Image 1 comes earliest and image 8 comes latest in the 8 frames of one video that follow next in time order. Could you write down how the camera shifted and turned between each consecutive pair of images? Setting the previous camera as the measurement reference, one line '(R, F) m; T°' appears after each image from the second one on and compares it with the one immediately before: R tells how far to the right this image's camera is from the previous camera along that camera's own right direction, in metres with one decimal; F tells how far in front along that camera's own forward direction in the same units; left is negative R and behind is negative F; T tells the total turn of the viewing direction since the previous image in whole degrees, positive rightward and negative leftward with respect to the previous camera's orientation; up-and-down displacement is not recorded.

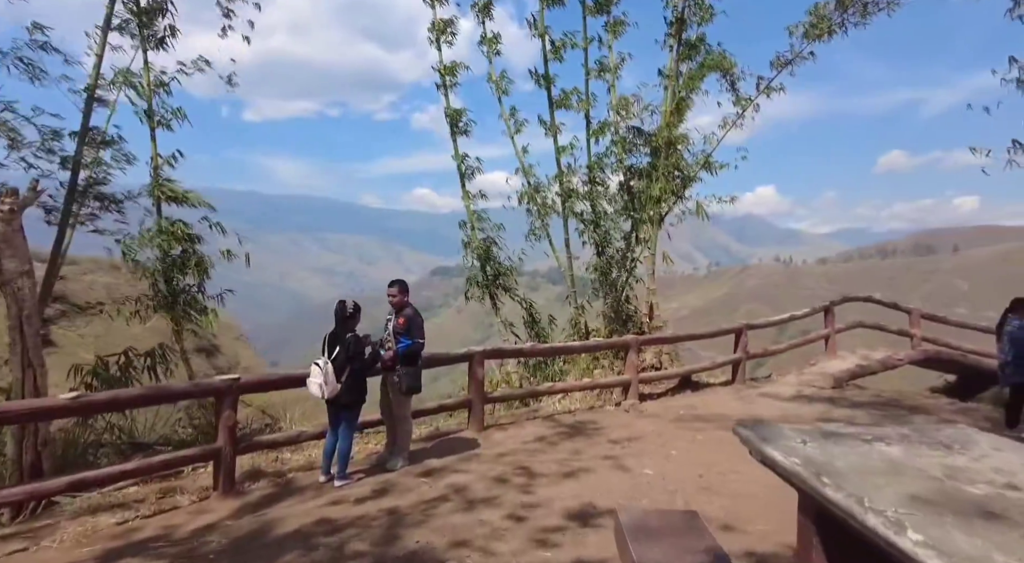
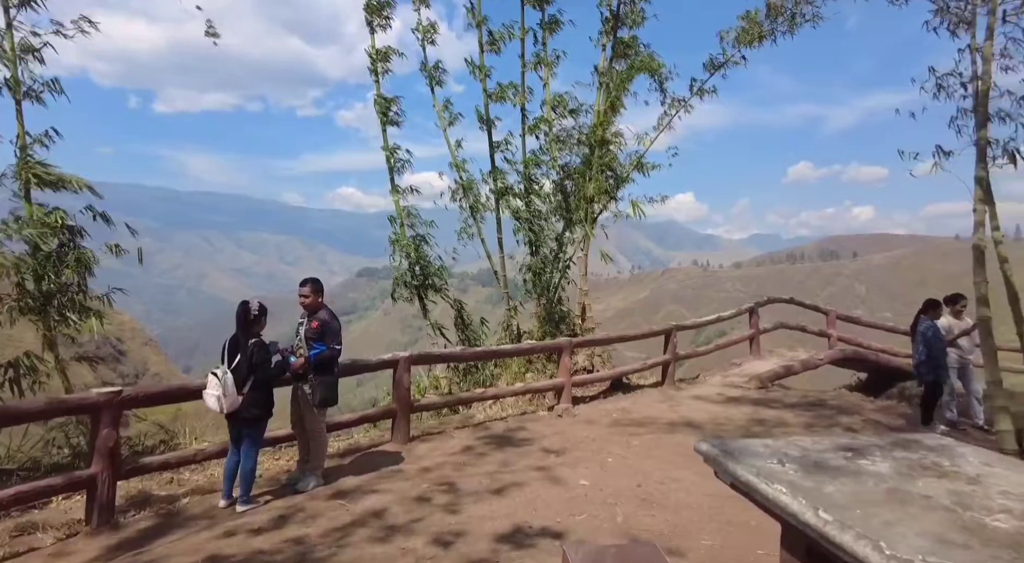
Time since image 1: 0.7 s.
(0.0, +0.4) m; +6°
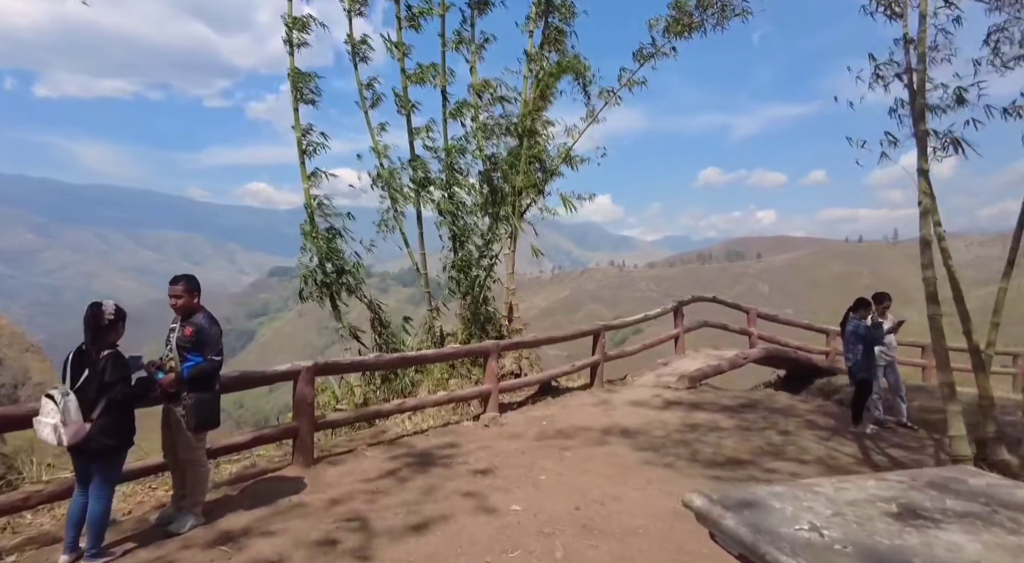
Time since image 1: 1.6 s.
(0.0, +0.6) m; +7°
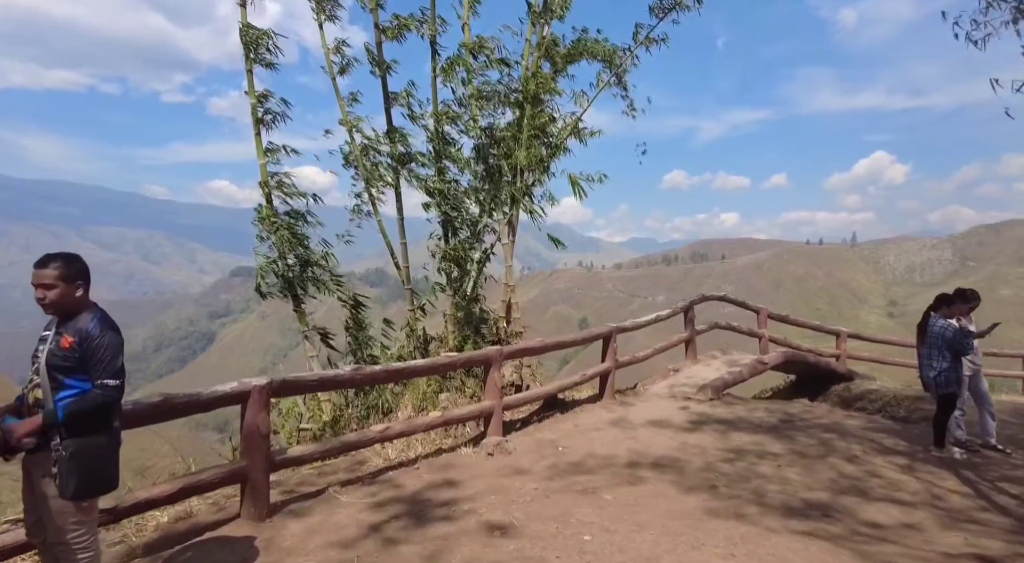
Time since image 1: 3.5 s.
(-0.4, +1.3) m; +3°
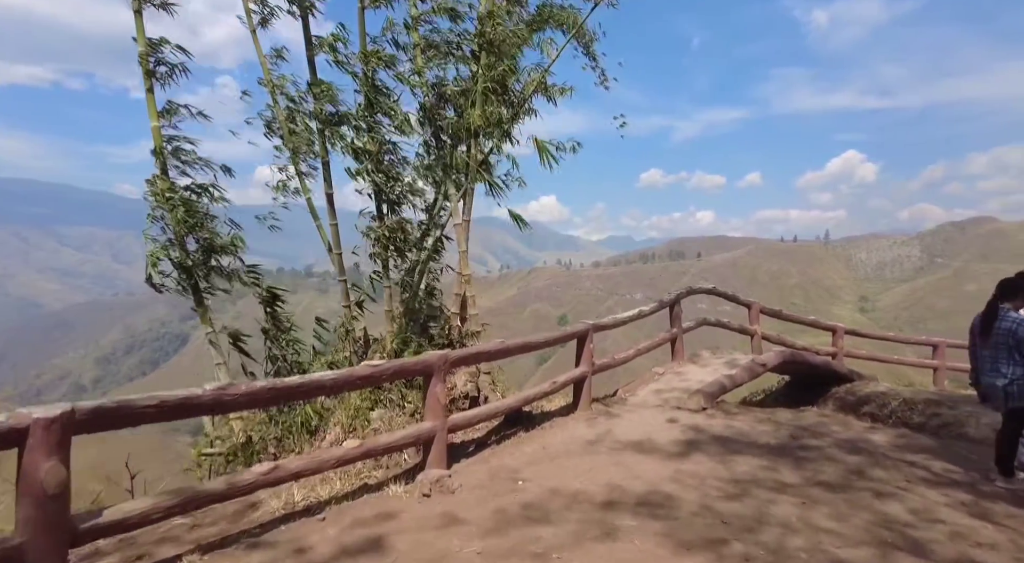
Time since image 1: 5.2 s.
(+0.2, +1.3) m; +2°
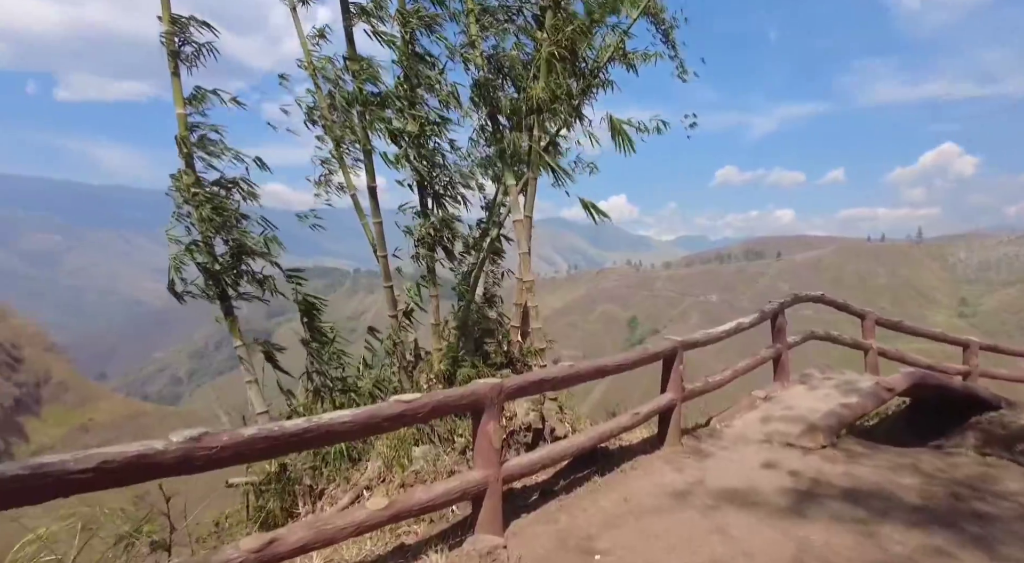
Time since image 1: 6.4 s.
(0.0, +1.0) m; -6°
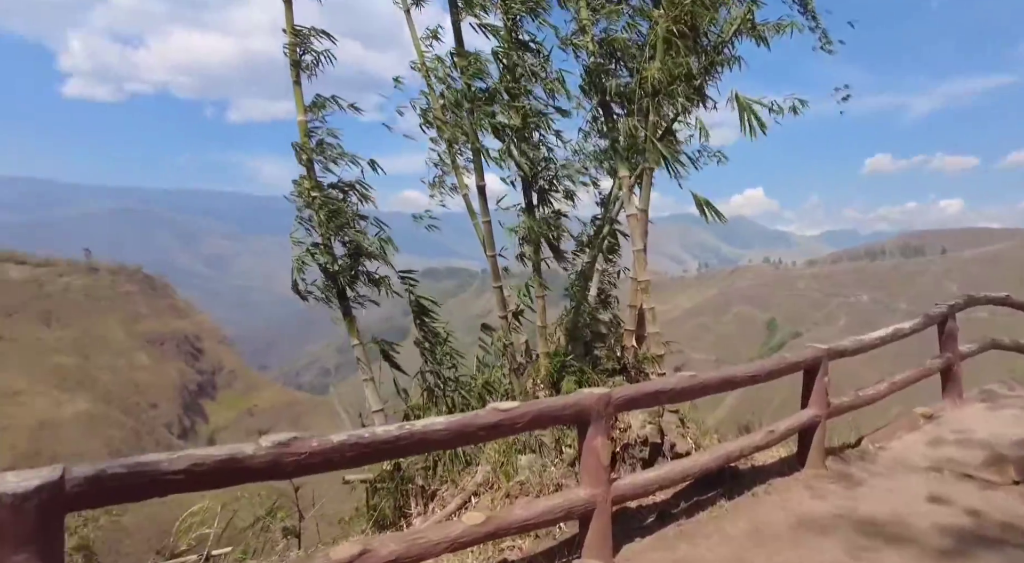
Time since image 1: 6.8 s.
(+0.1, +0.3) m; -11°
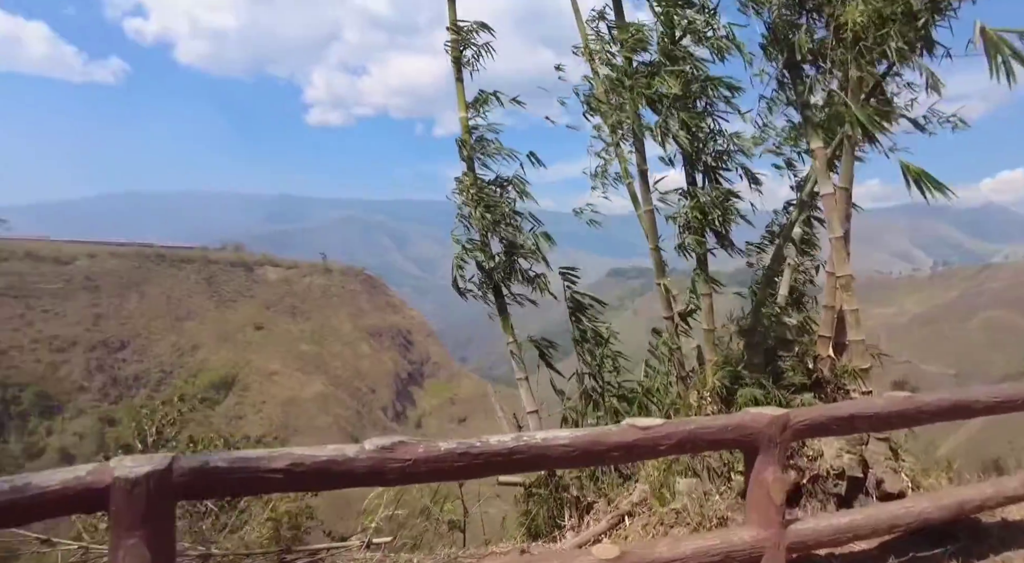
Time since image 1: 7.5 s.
(+0.2, +0.4) m; -17°
